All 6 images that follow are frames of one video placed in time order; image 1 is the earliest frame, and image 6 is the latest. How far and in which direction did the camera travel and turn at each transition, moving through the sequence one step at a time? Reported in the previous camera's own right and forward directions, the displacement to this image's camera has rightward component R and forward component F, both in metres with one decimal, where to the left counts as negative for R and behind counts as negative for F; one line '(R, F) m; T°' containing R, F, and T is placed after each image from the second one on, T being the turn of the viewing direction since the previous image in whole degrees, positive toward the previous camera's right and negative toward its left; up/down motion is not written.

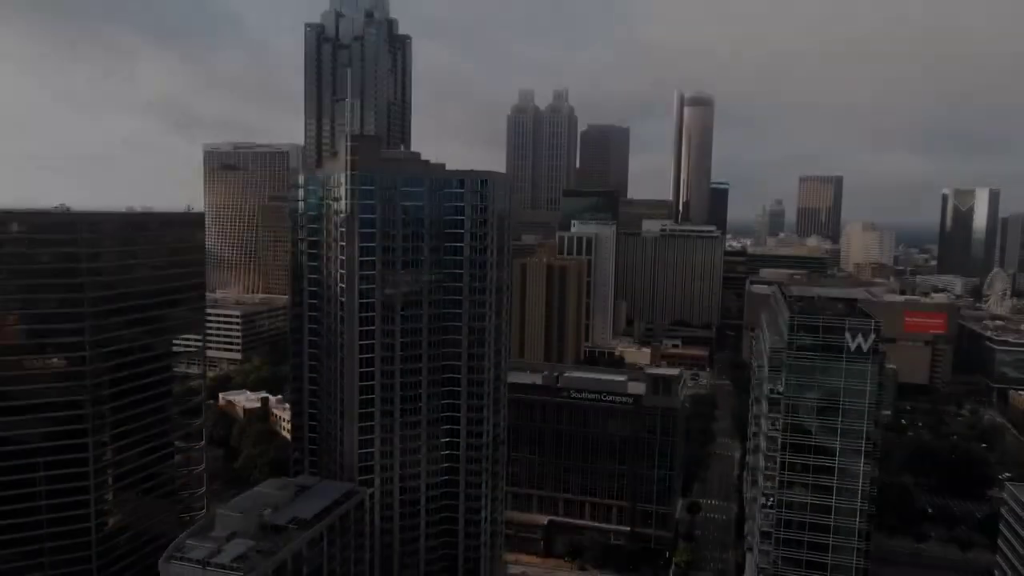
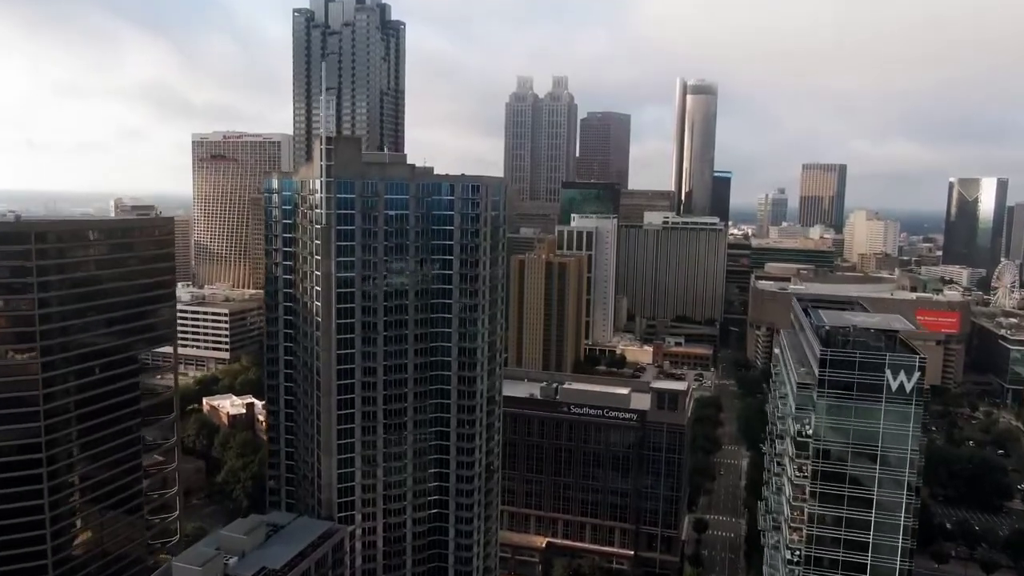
(+0.4, +6.6) m; 0°
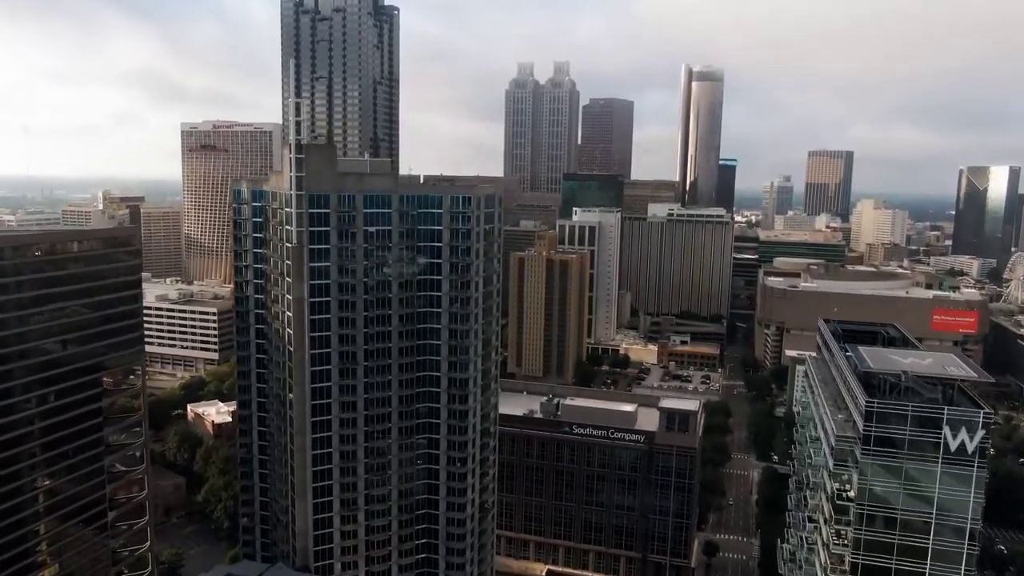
(+0.4, +6.9) m; 0°
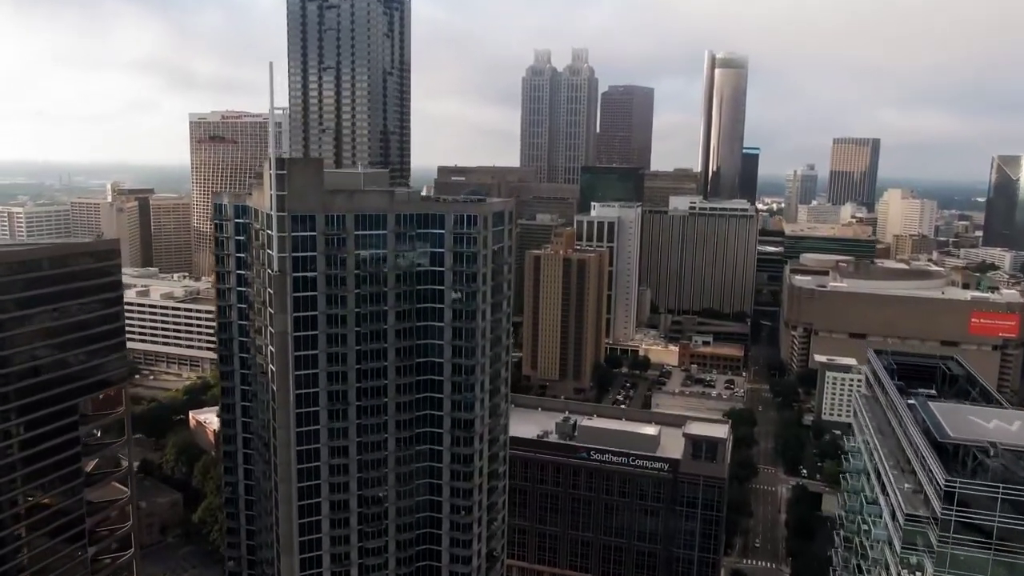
(+0.4, +6.7) m; -1°
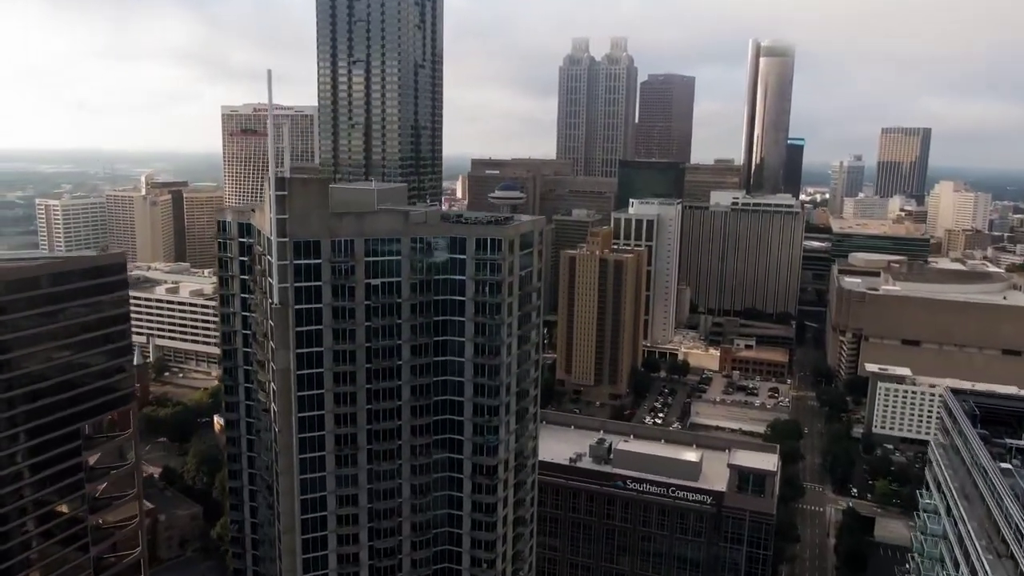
(+0.4, +5.6) m; -3°
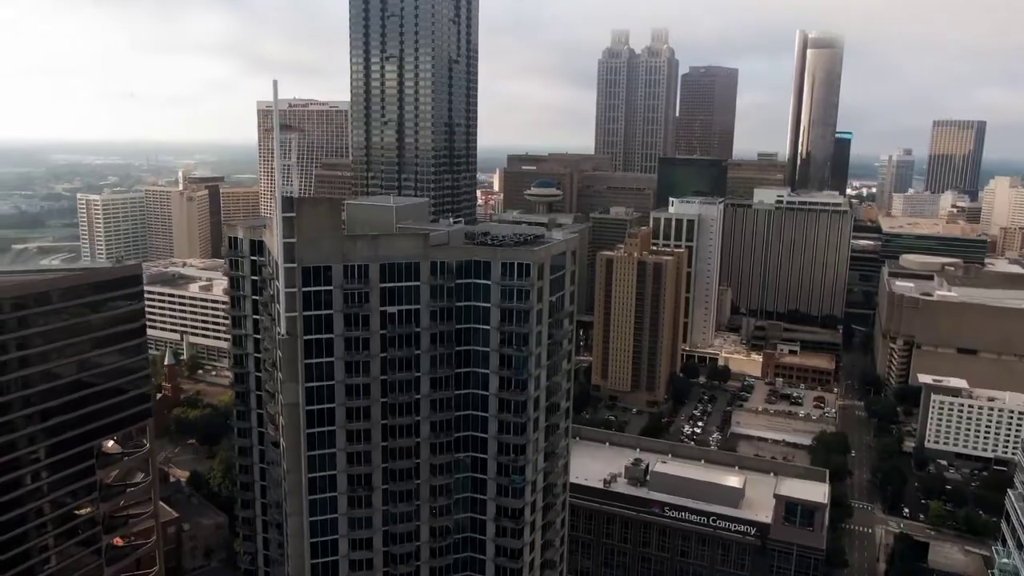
(+0.4, +4.0) m; -3°
